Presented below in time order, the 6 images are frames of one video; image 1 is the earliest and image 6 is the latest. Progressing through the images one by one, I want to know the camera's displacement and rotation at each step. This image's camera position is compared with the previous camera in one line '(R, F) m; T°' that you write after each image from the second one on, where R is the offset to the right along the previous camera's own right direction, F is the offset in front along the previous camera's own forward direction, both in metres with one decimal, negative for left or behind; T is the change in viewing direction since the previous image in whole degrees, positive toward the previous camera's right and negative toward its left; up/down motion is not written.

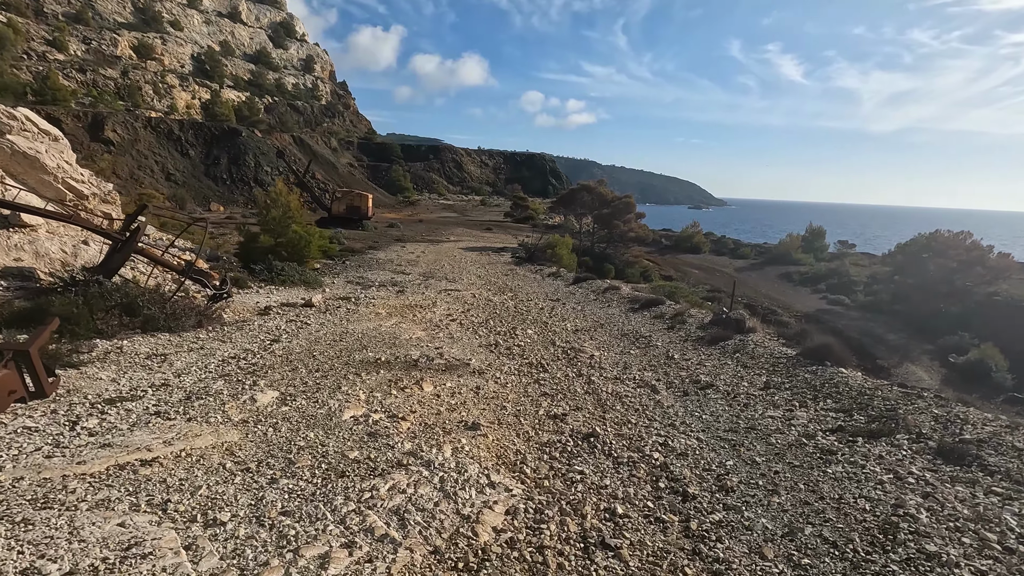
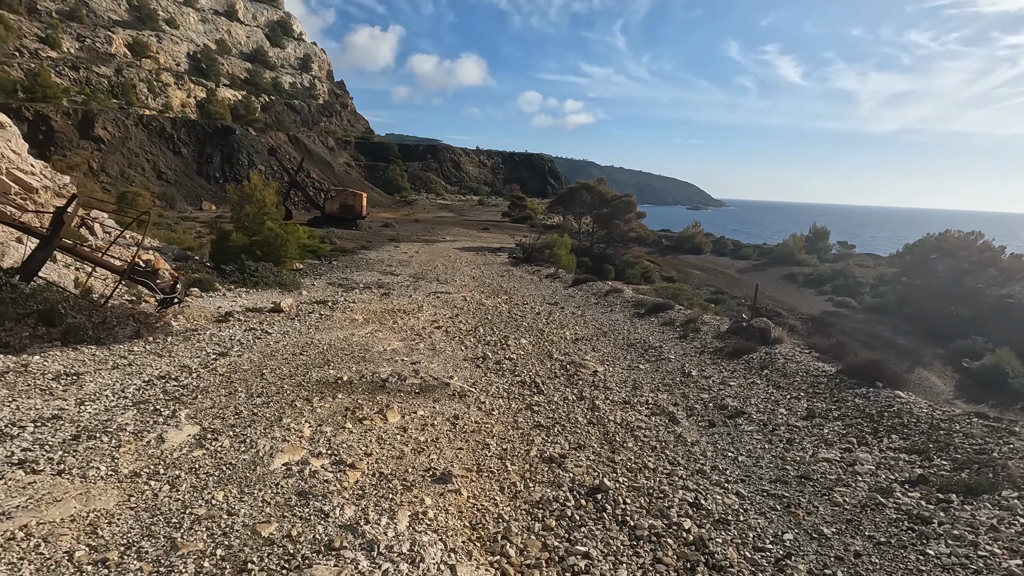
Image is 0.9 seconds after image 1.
(+0.2, +1.7) m; 0°
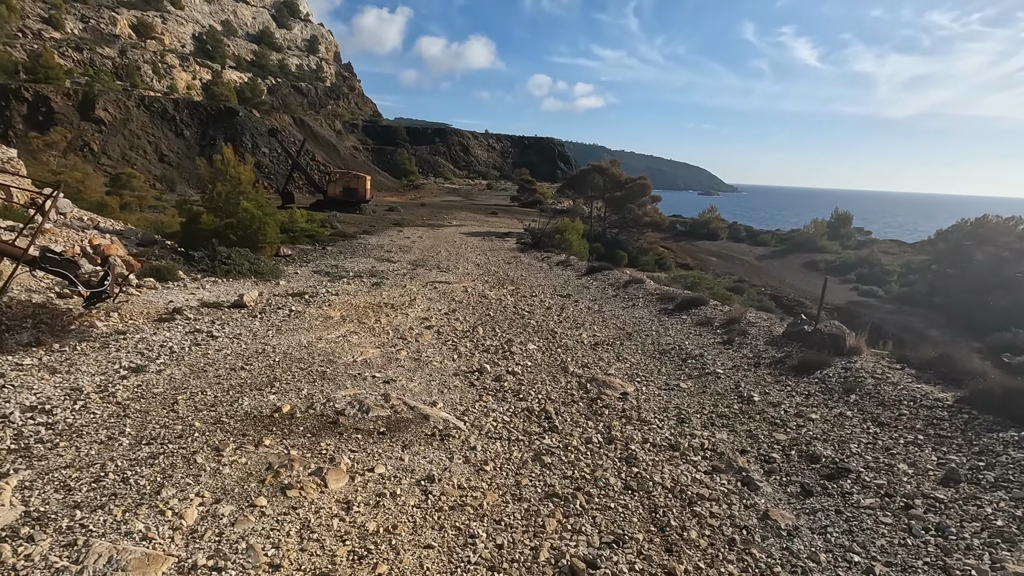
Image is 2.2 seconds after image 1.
(+0.1, +2.4) m; -1°
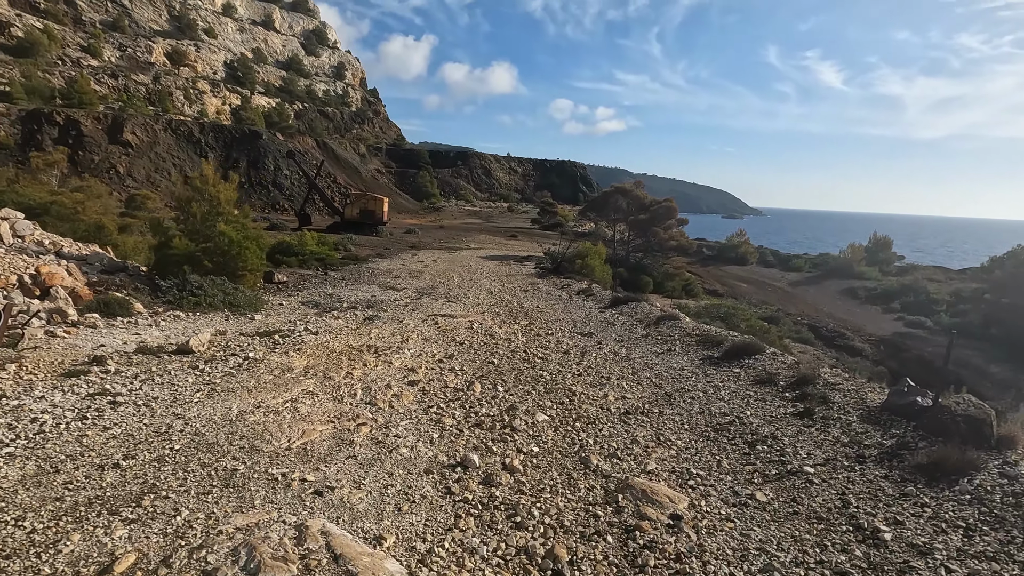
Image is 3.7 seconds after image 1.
(+0.3, +2.5) m; -2°
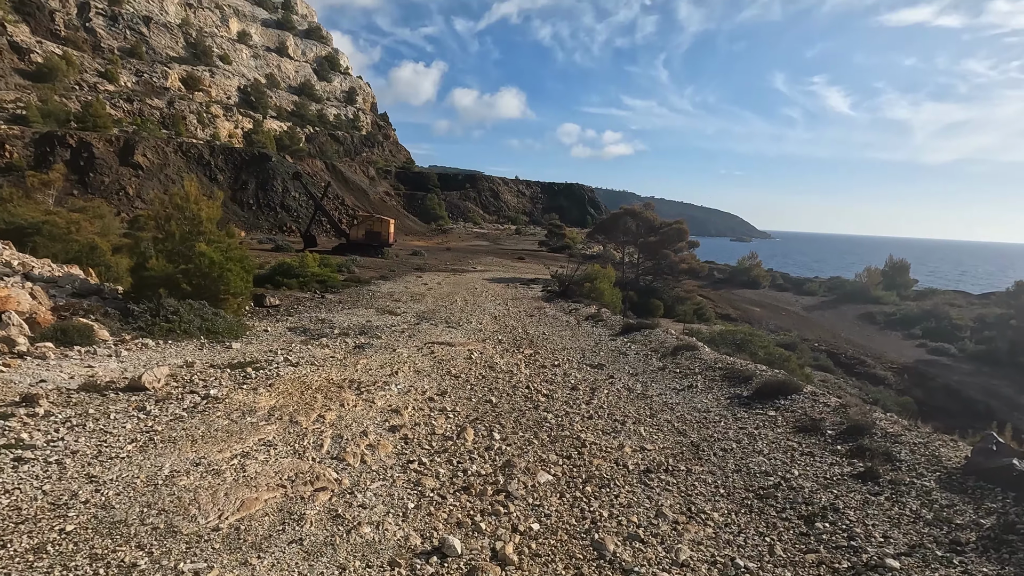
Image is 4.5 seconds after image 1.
(+0.1, +1.3) m; -1°
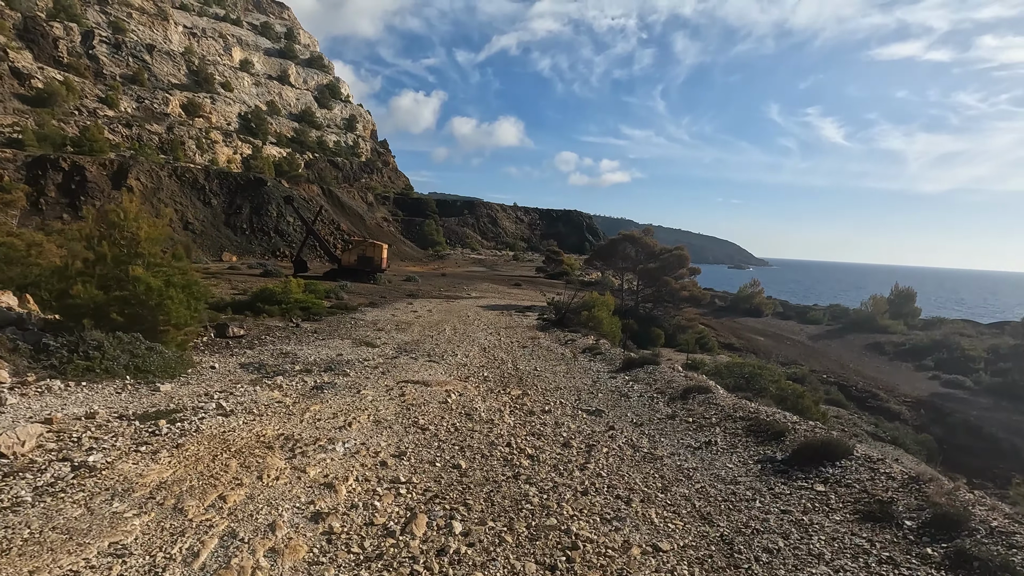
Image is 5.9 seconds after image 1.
(+0.3, +2.0) m; 0°
